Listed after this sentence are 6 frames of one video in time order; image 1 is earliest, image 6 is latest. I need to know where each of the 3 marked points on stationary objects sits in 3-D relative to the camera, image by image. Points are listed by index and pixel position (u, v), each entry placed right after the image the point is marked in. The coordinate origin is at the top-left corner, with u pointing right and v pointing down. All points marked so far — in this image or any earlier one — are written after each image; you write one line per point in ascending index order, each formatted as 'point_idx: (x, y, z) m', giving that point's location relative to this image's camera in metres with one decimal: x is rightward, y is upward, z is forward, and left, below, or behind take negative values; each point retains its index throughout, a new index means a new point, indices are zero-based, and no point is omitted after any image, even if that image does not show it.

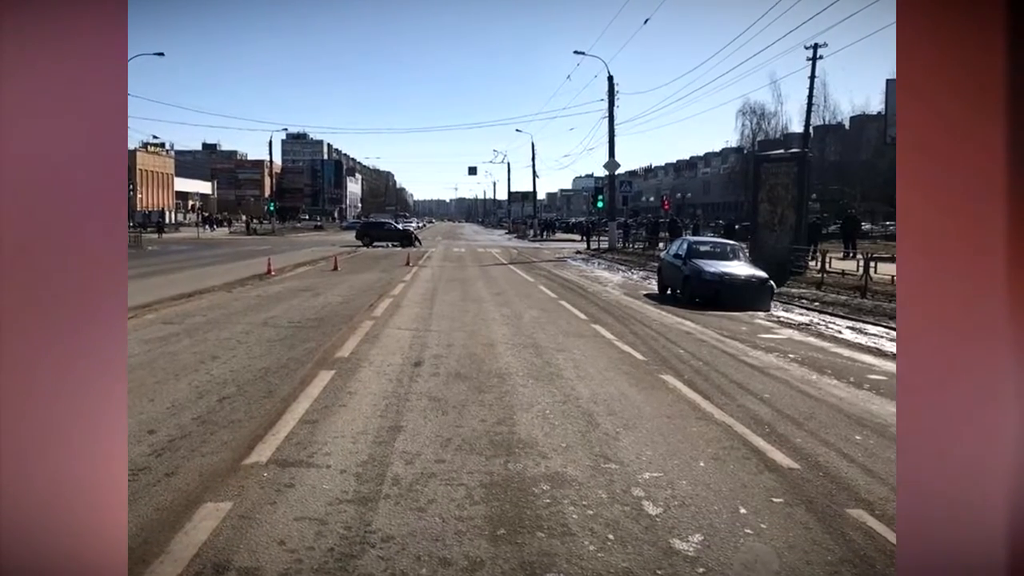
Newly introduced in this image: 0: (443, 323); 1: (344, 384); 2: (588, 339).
0: (-1.1, -0.6, +14.2) m
1: (-1.8, -1.0, +10.4) m
2: (+1.0, -0.7, +12.8) m
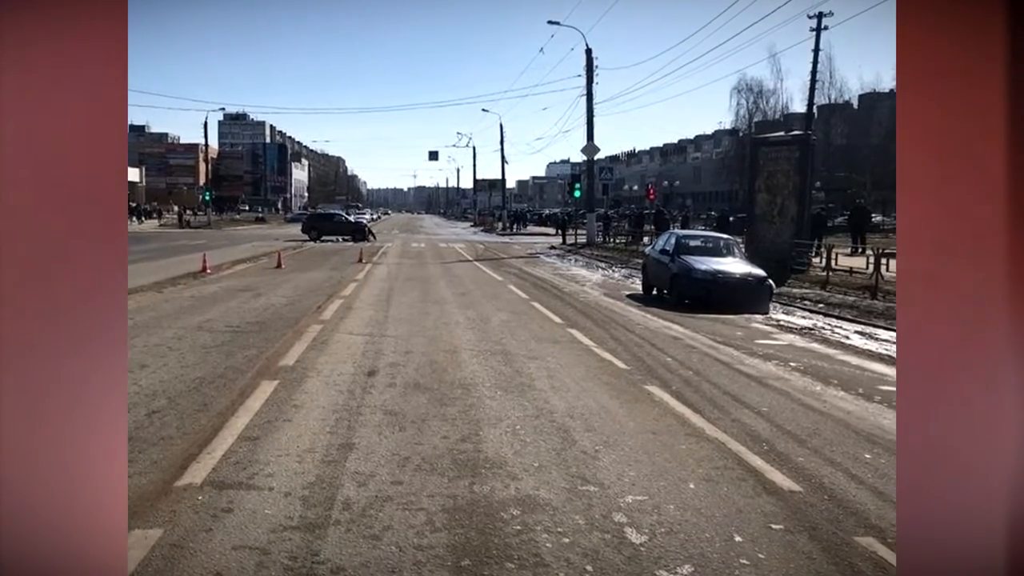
0: (-1.6, -0.6, +13.2) m
1: (-2.1, -1.0, +9.3) m
2: (+0.6, -0.7, +11.9) m
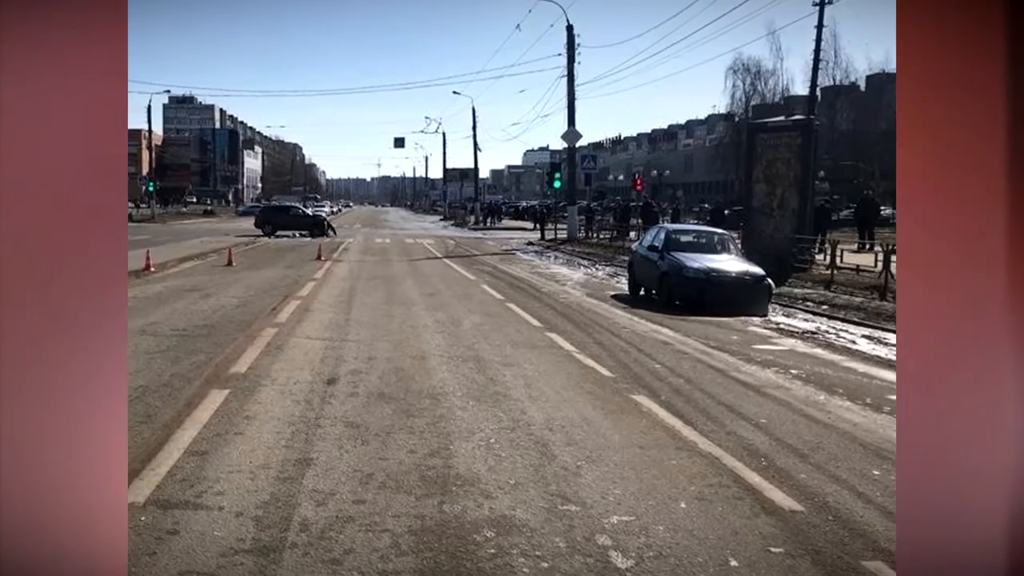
0: (-1.9, -0.6, +12.5) m
1: (-2.4, -1.0, +8.6) m
2: (+0.3, -0.7, +11.2) m
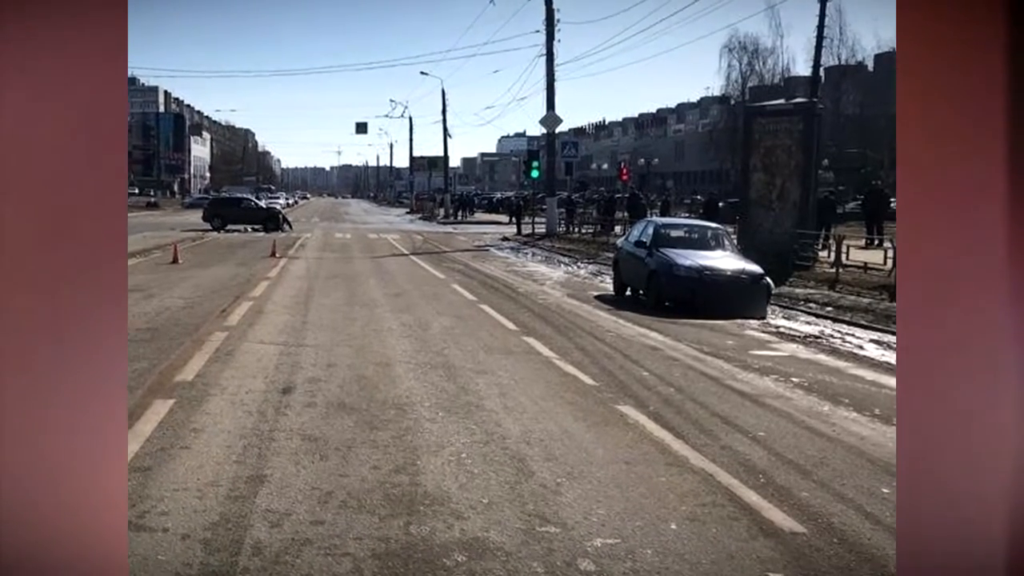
0: (-2.2, -0.6, +11.8) m
1: (-2.6, -1.0, +7.9) m
2: (0.0, -0.7, +10.6) m
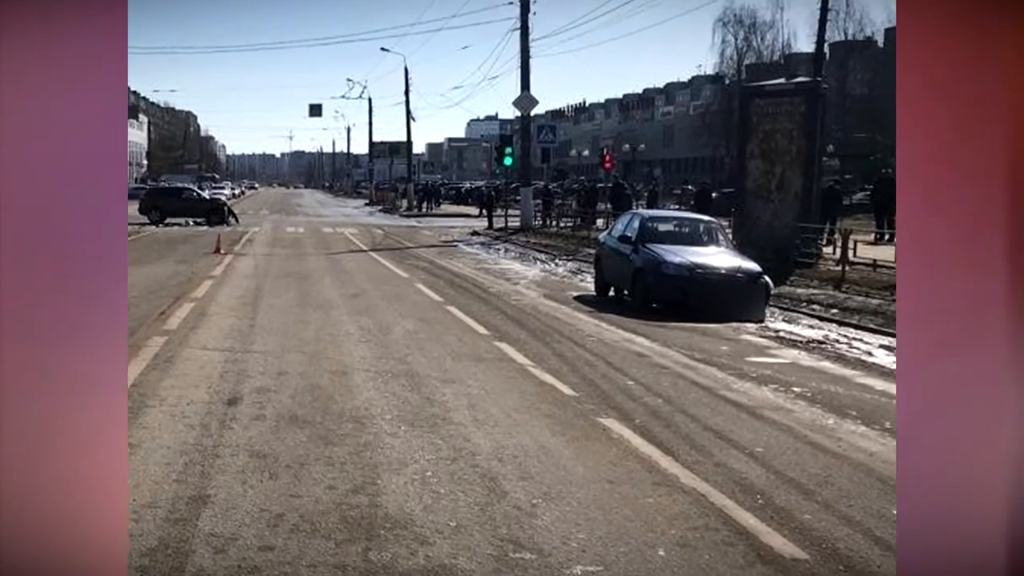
0: (-2.5, -0.6, +11.1) m
1: (-2.8, -1.0, +7.2) m
2: (-0.3, -0.7, +9.9) m
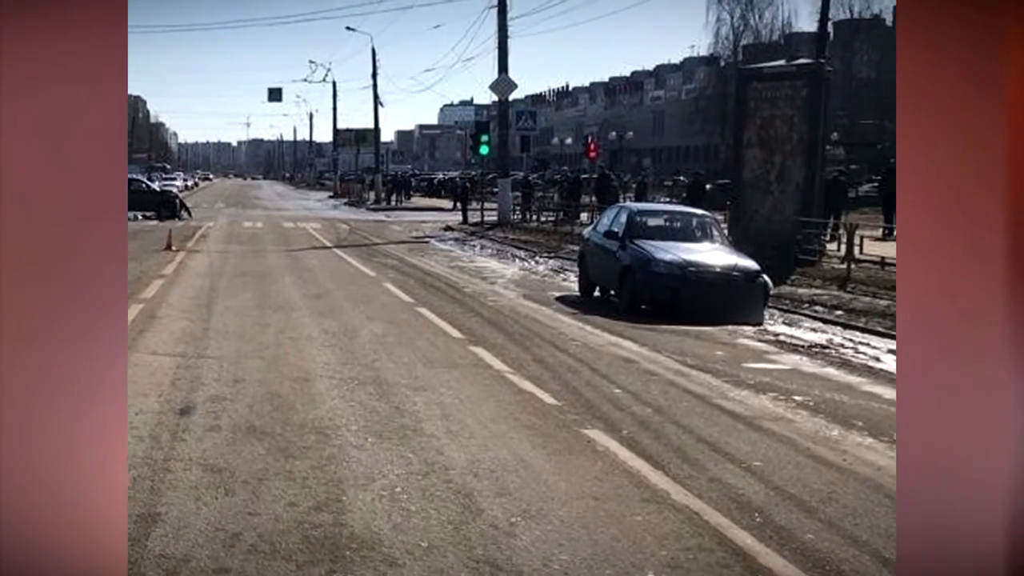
0: (-2.8, -0.6, +10.6) m
1: (-3.0, -1.0, +6.7) m
2: (-0.5, -0.7, +9.5) m
